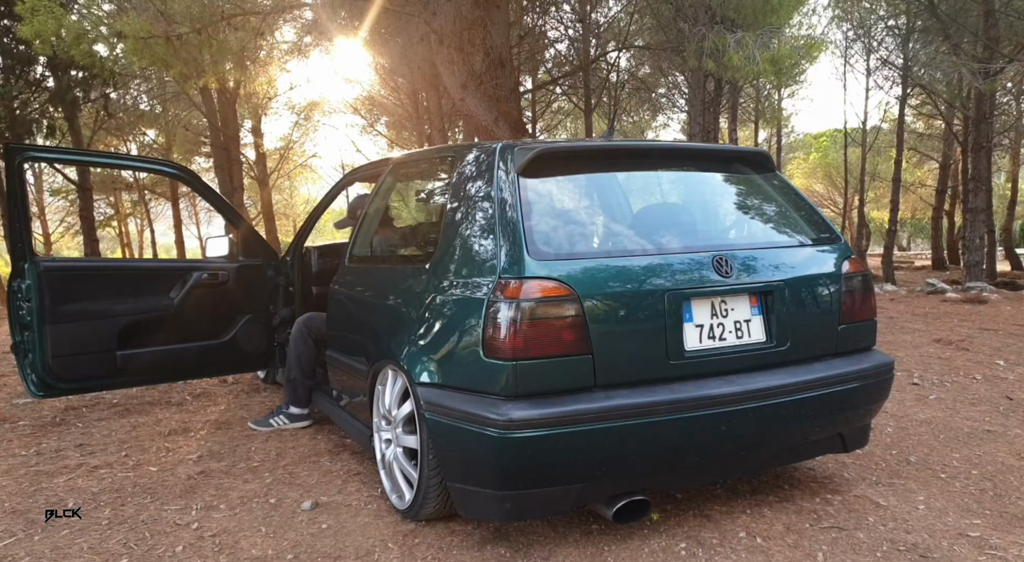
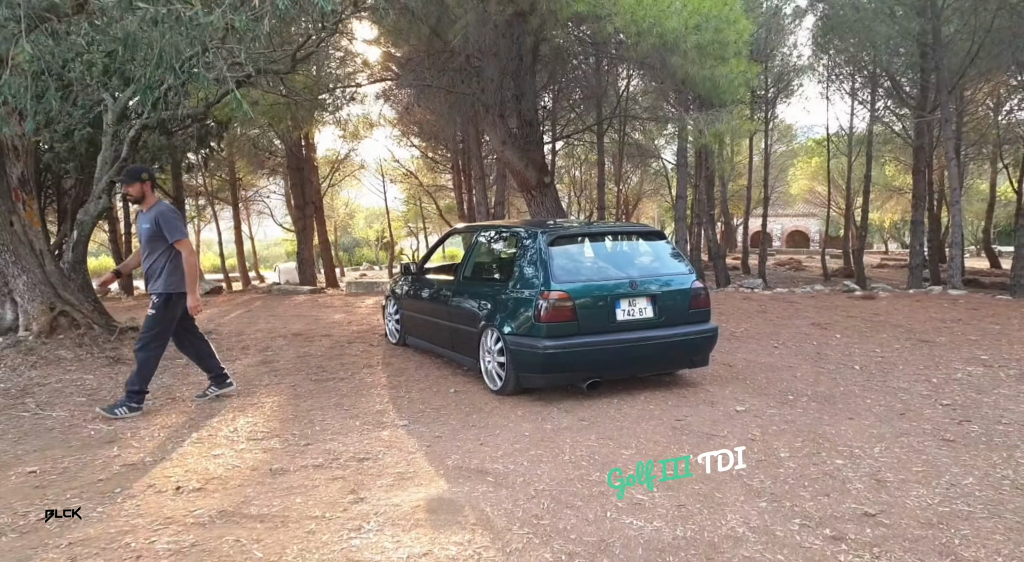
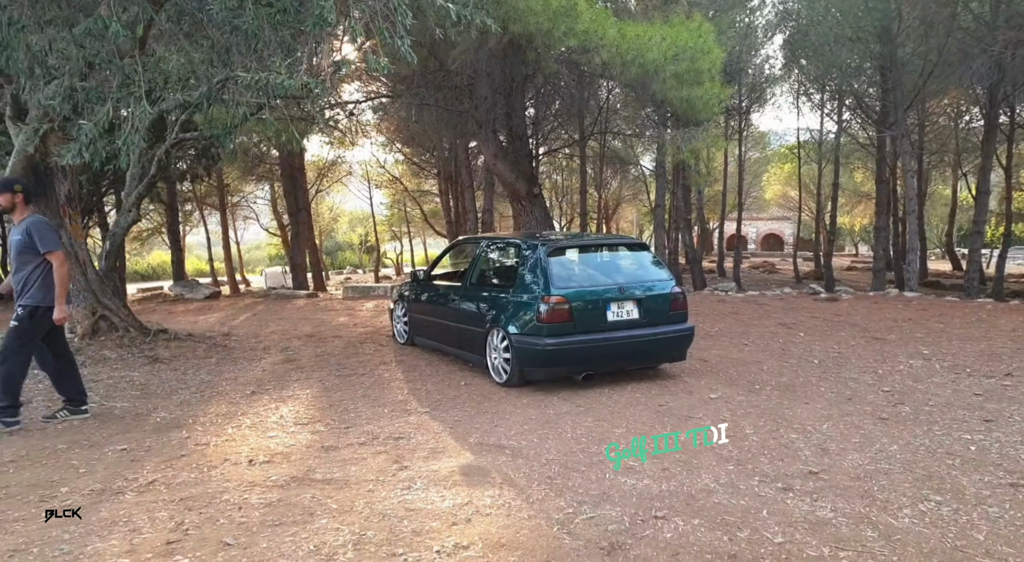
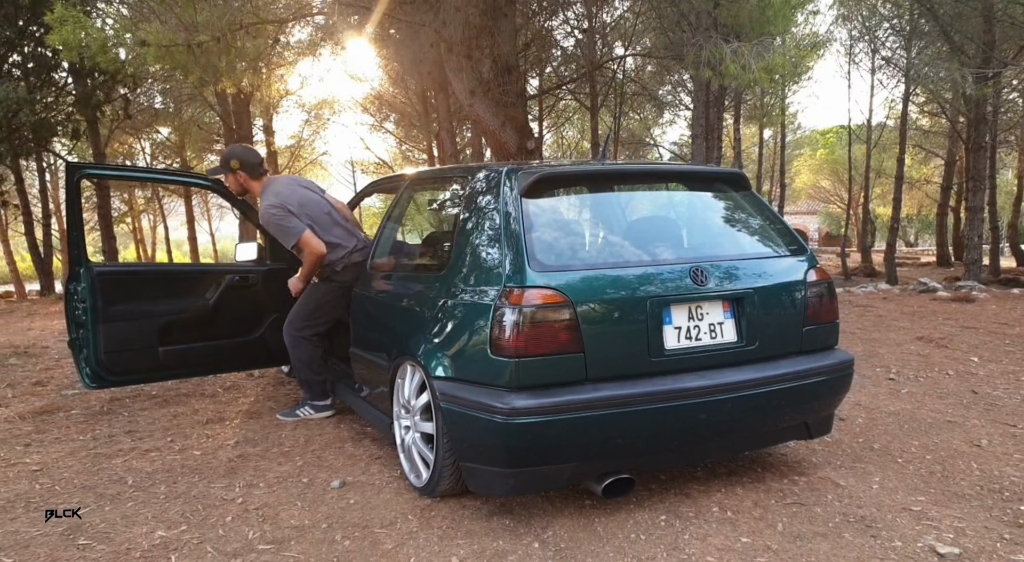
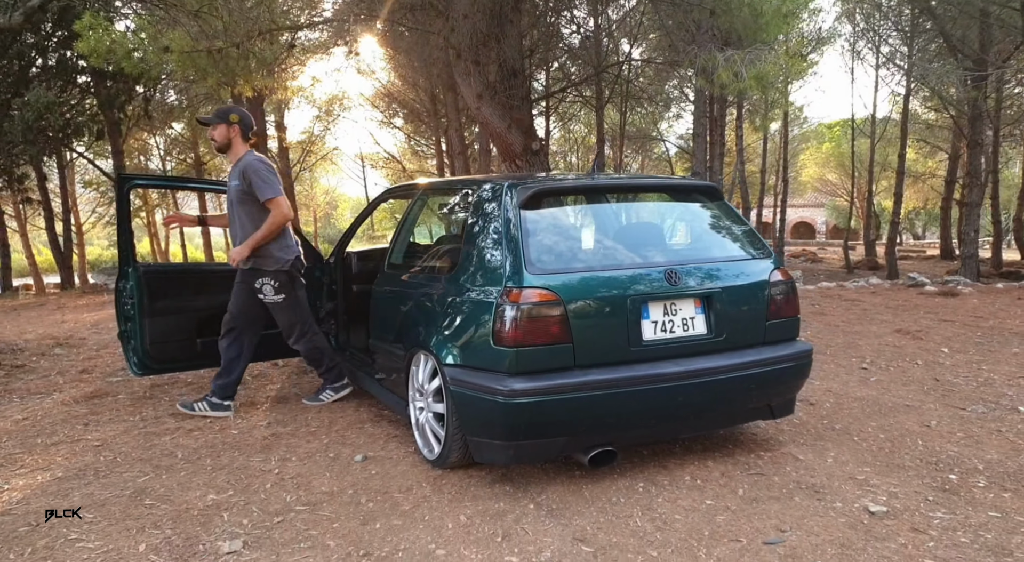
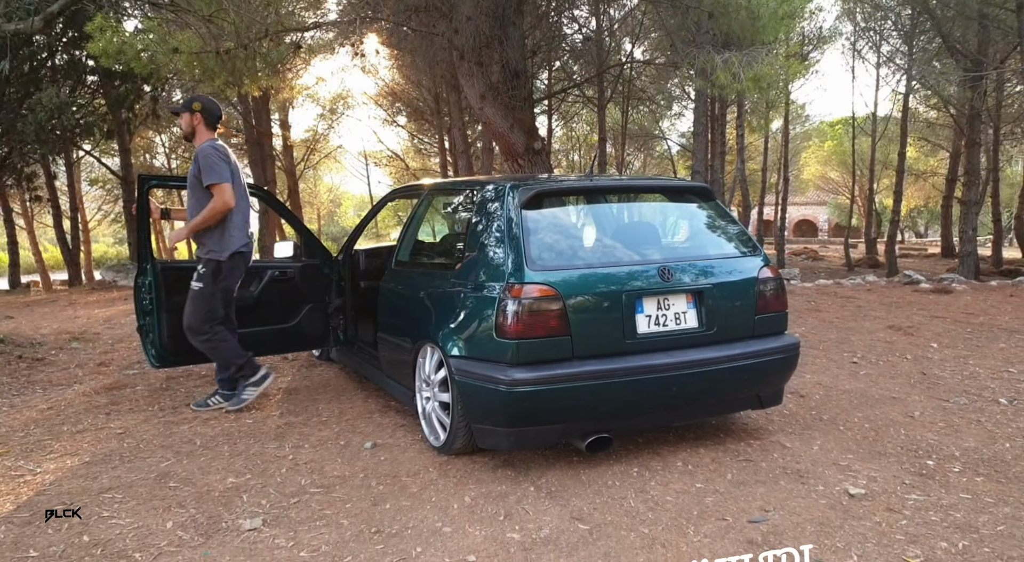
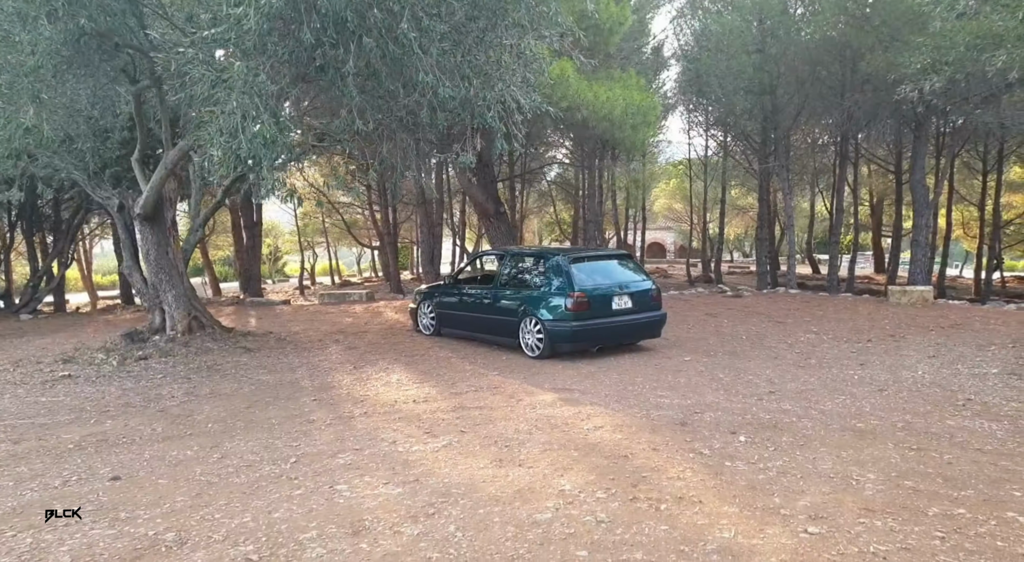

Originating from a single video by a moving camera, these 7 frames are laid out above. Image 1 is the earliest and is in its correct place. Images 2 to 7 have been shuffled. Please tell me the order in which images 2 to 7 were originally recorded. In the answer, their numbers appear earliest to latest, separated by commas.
4, 5, 6, 2, 3, 7
